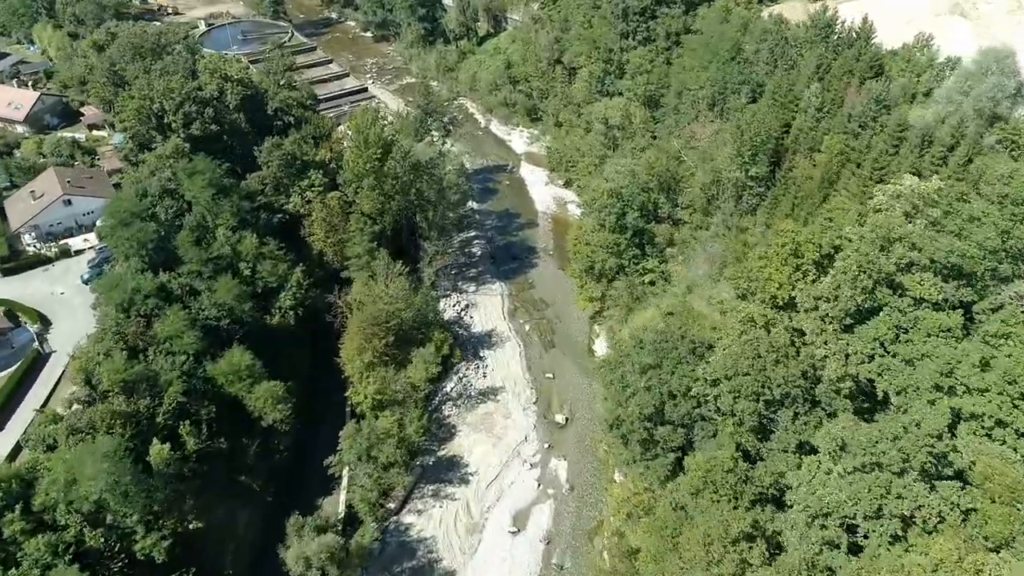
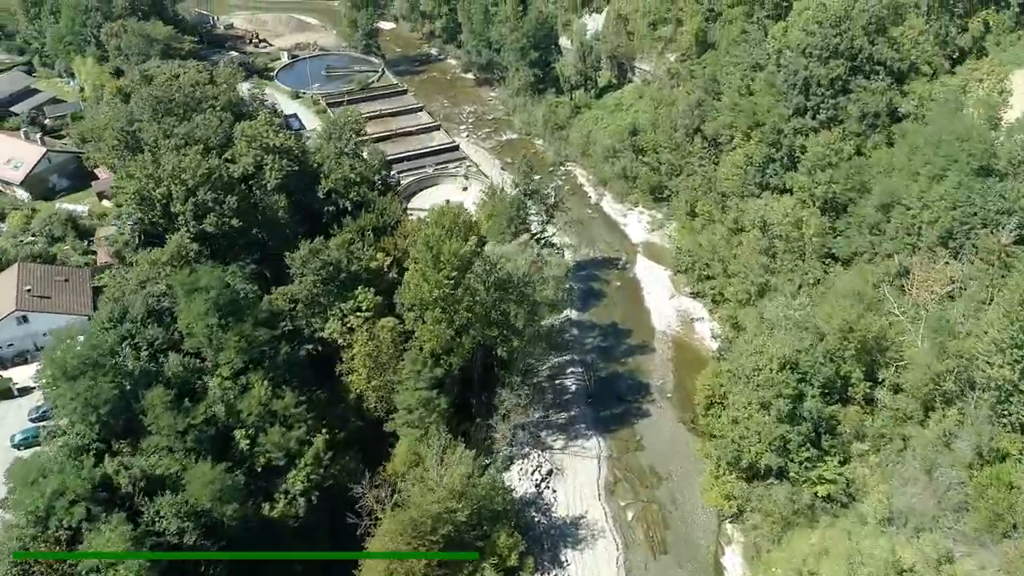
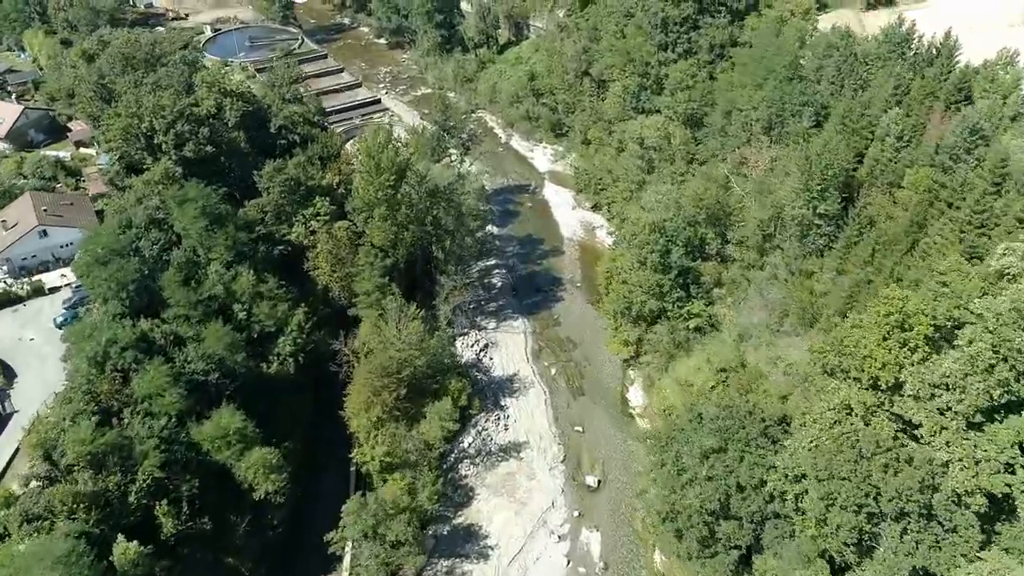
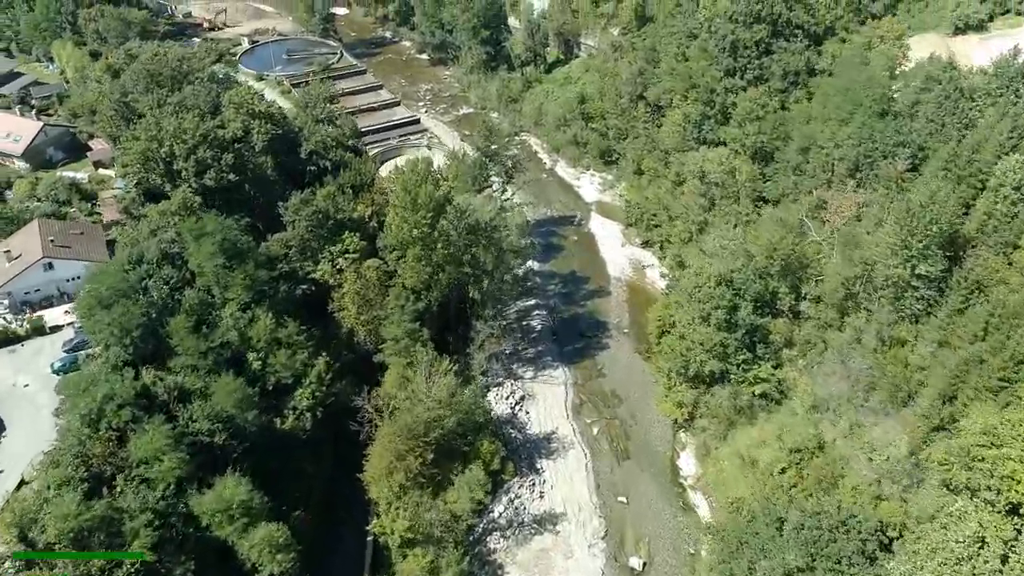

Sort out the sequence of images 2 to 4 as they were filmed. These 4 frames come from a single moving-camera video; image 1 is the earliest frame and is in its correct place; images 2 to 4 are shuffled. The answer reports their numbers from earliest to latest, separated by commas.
3, 4, 2
